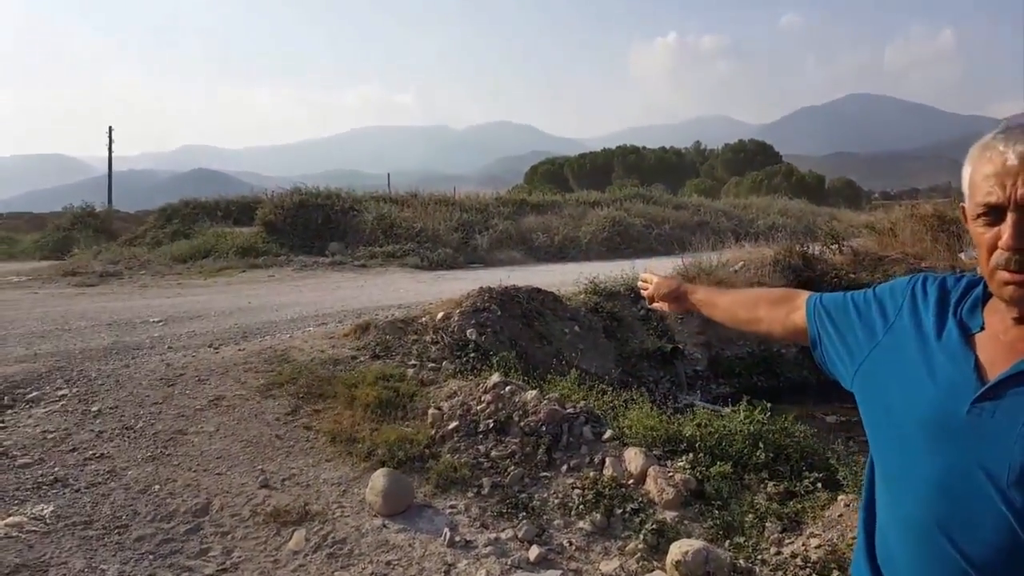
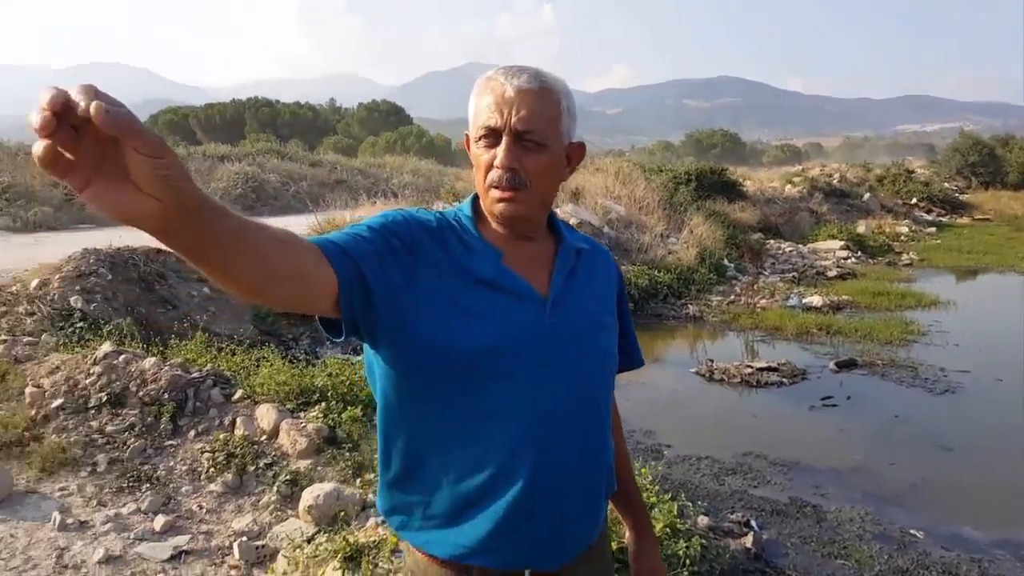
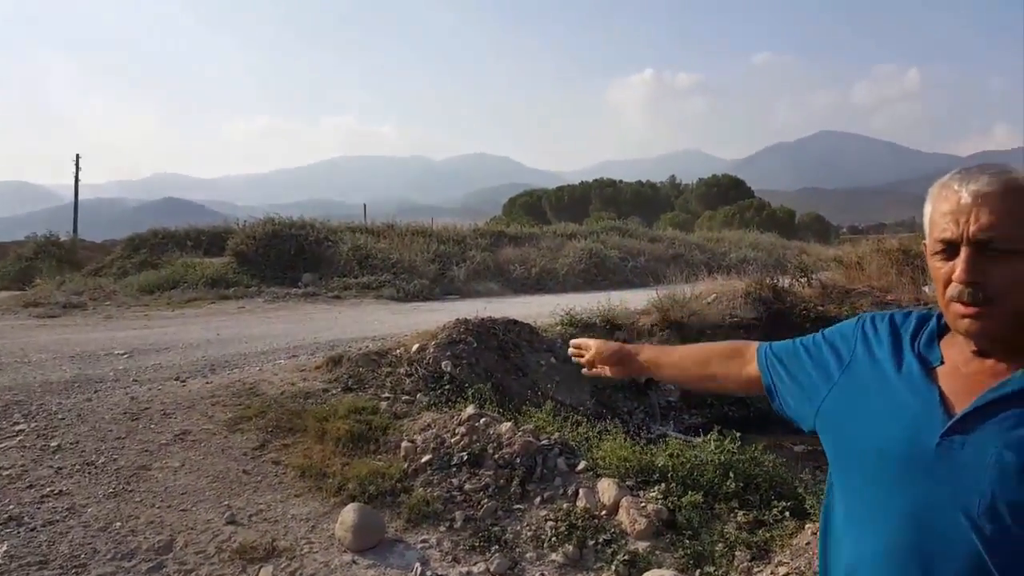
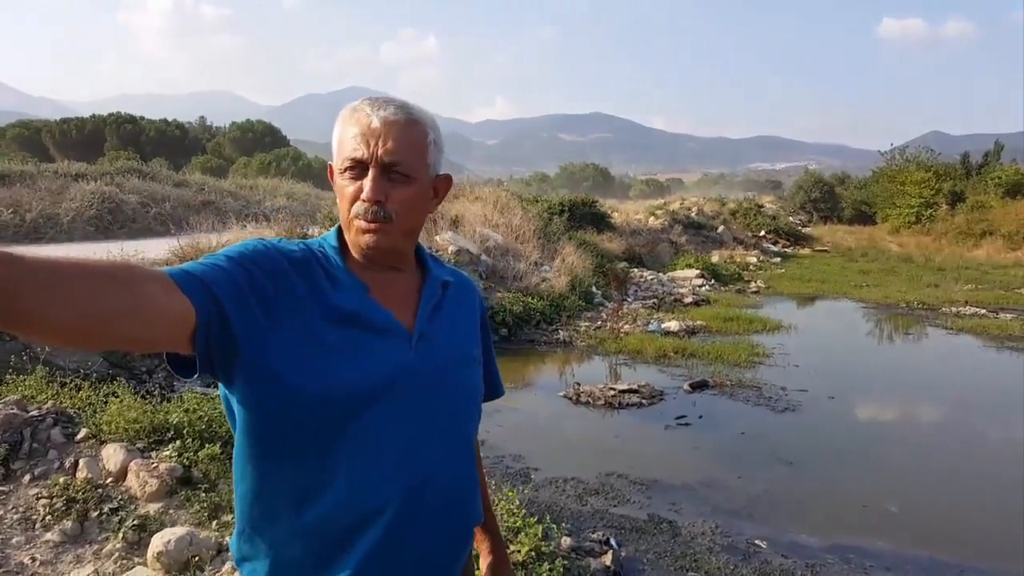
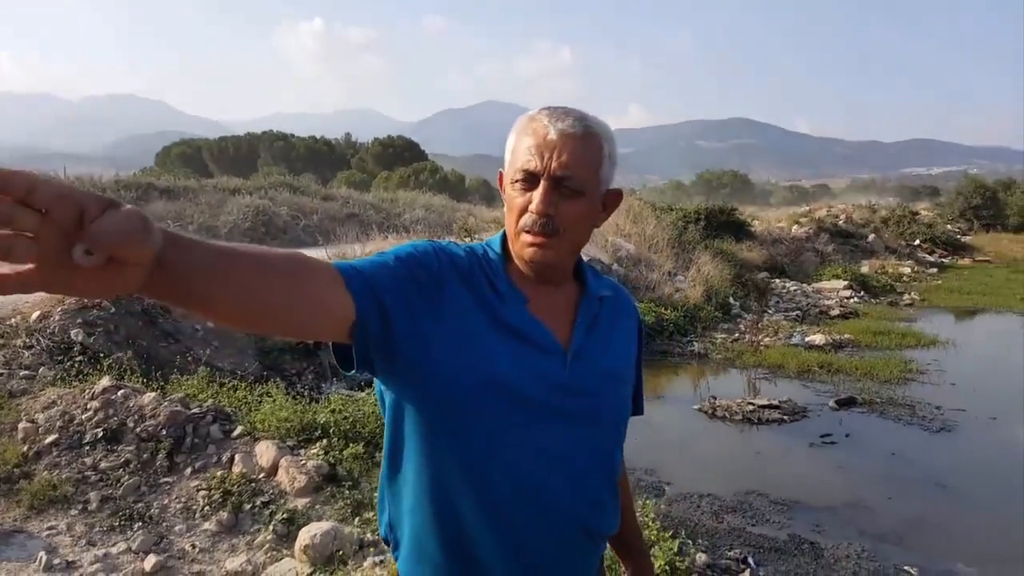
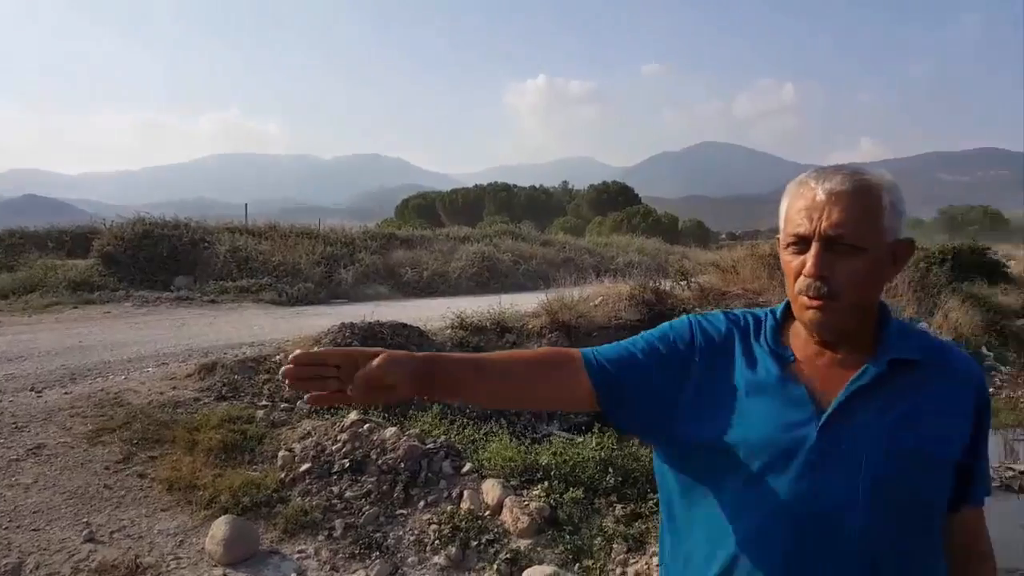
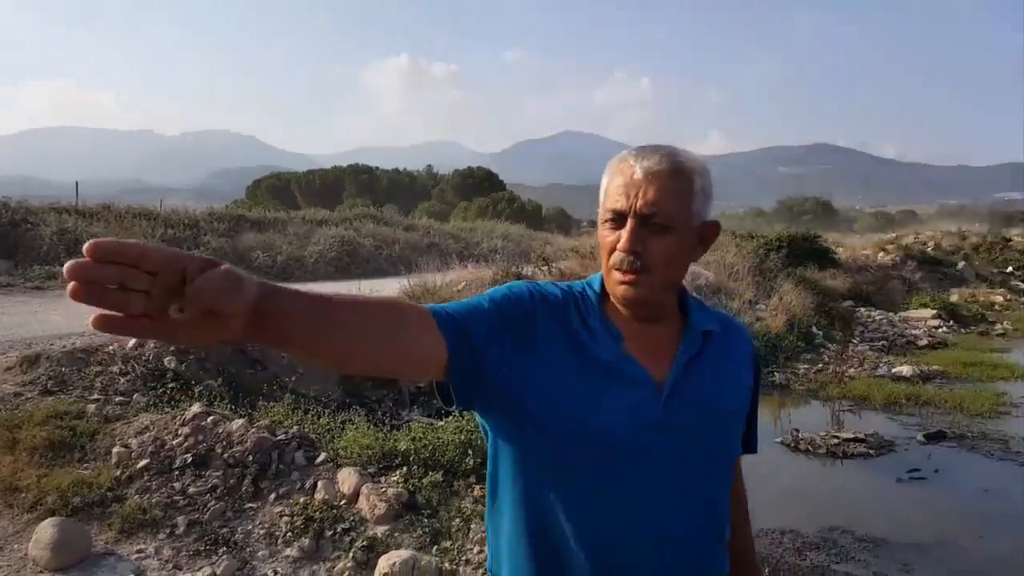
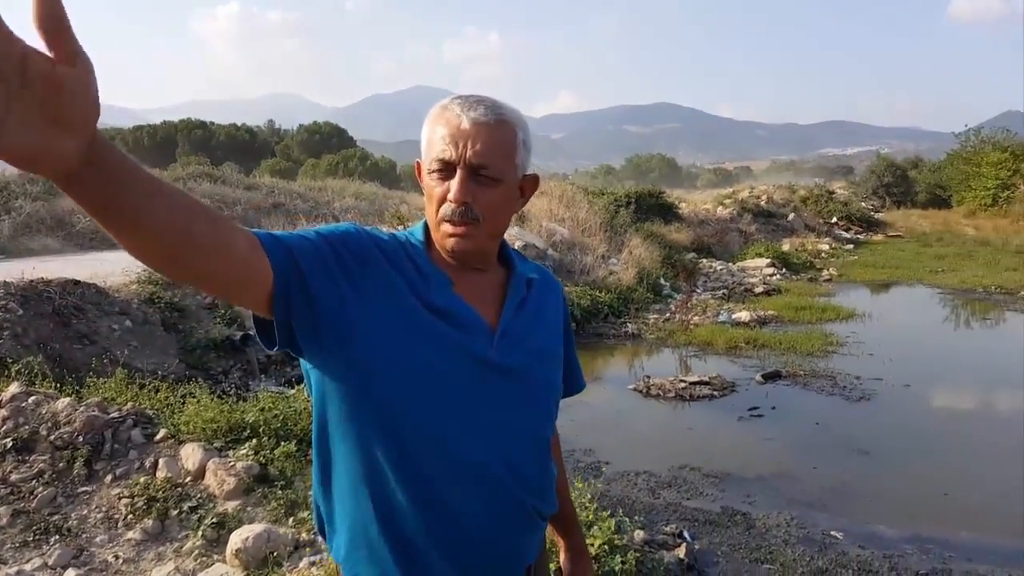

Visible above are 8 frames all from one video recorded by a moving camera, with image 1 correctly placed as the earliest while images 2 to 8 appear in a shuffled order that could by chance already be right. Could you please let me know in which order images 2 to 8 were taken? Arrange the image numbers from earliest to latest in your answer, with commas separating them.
3, 6, 7, 5, 8, 4, 2
